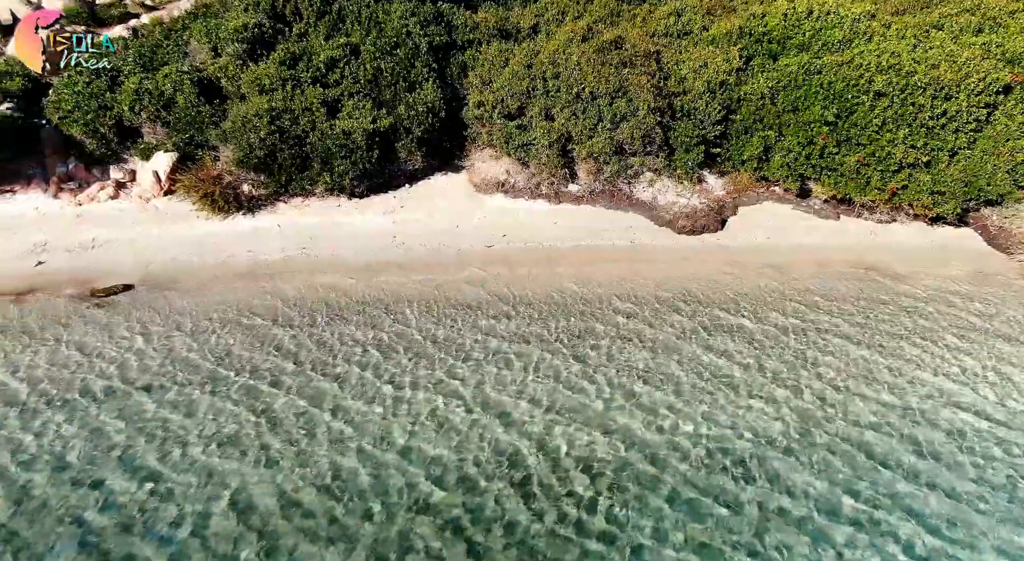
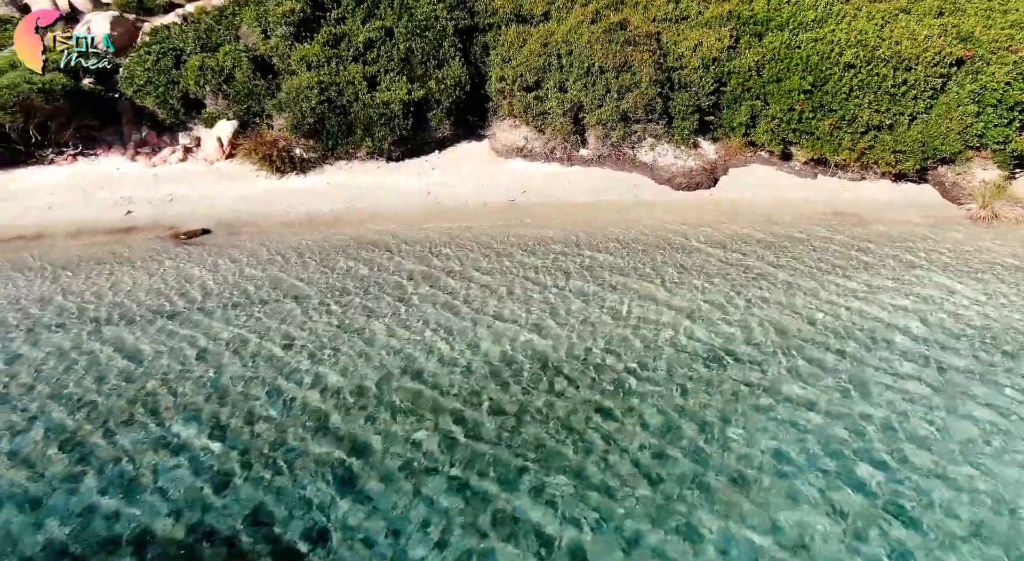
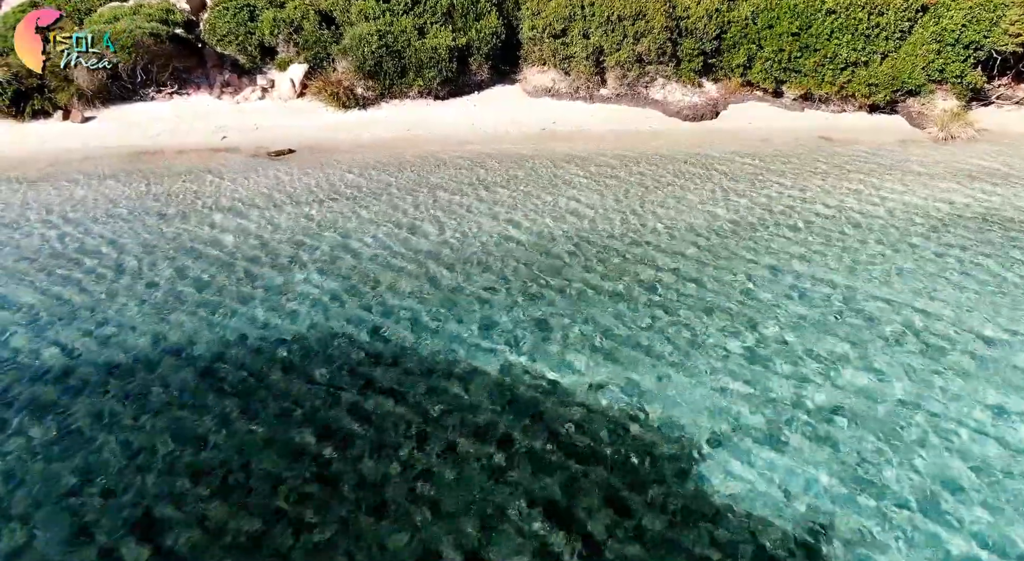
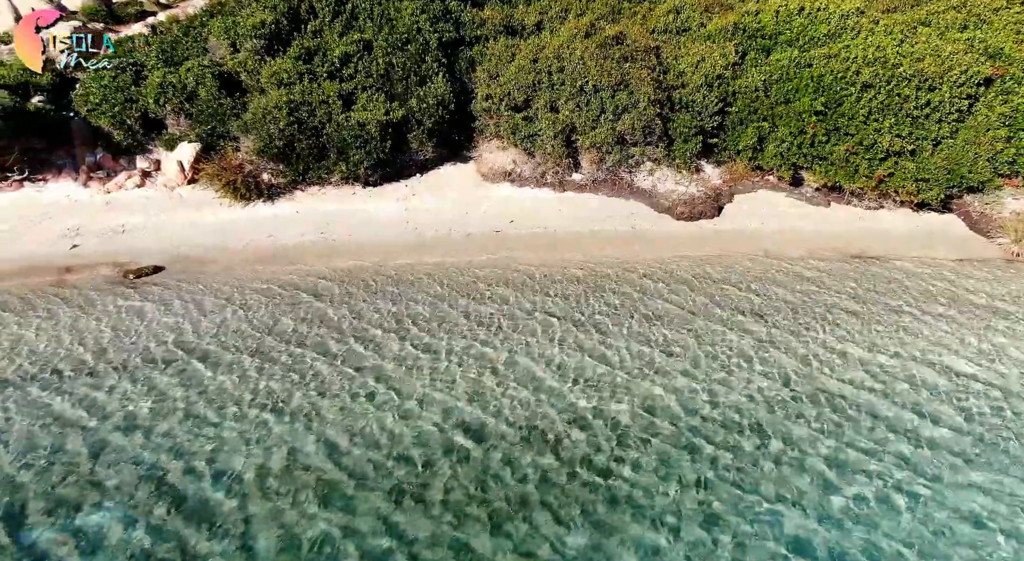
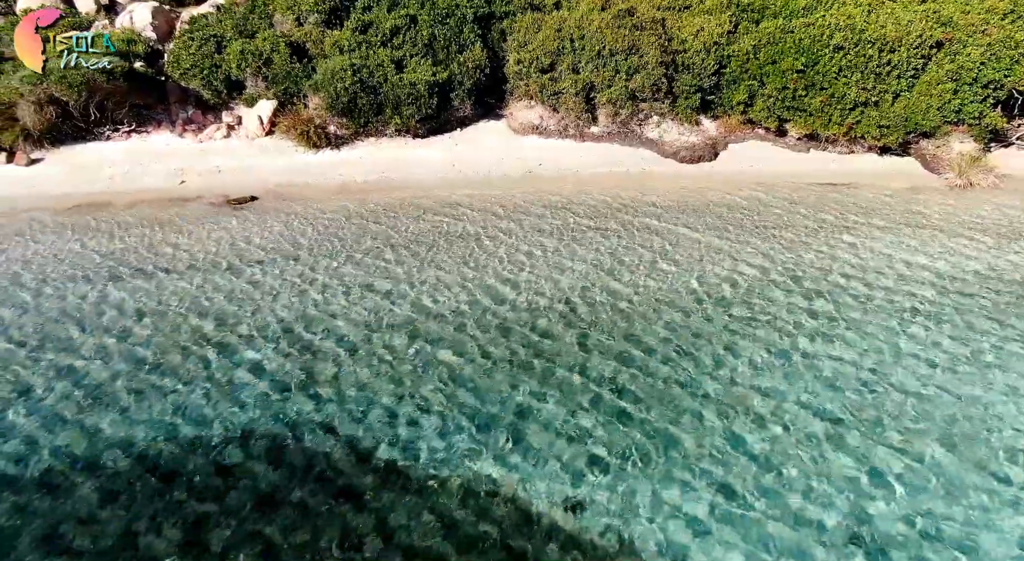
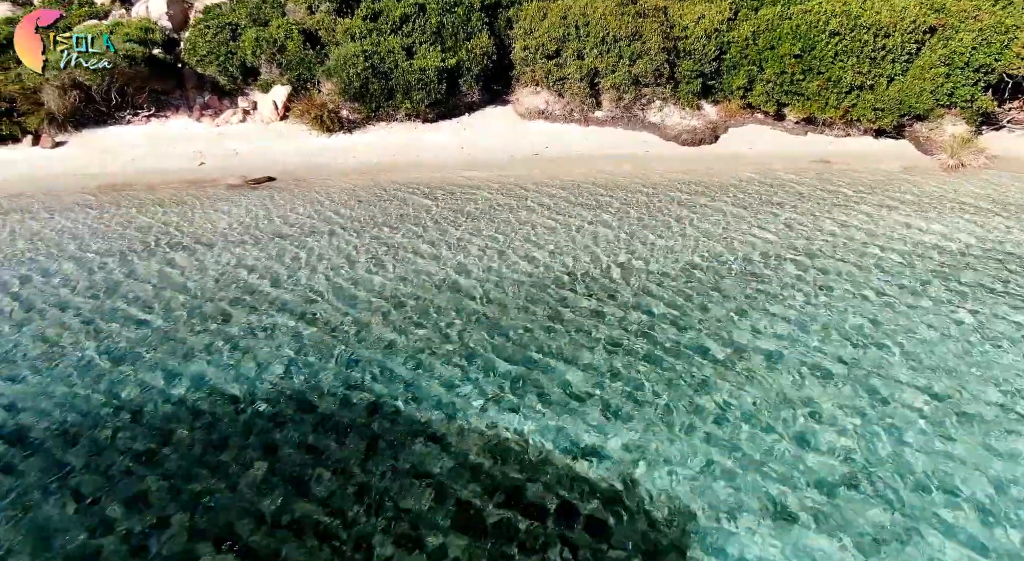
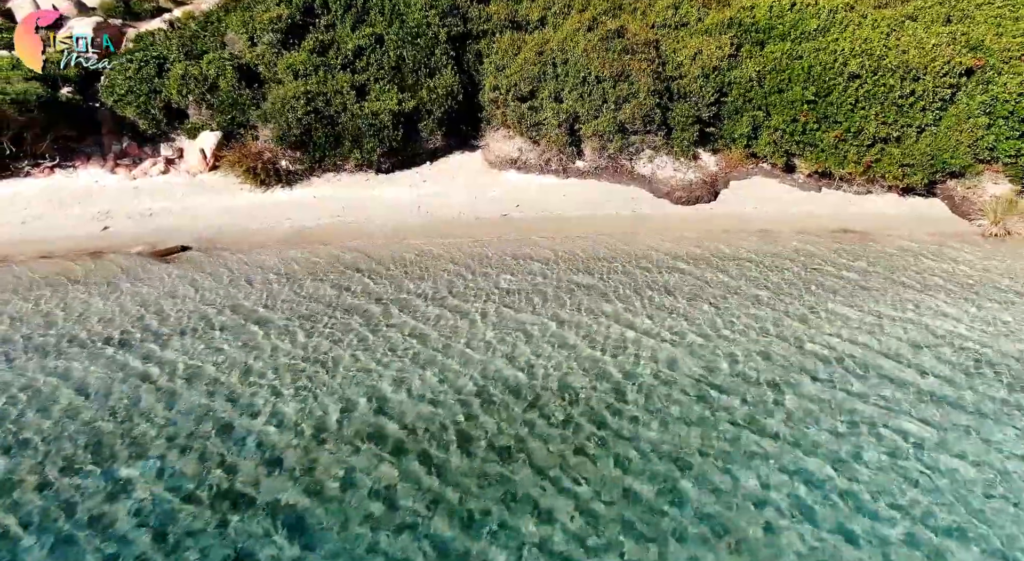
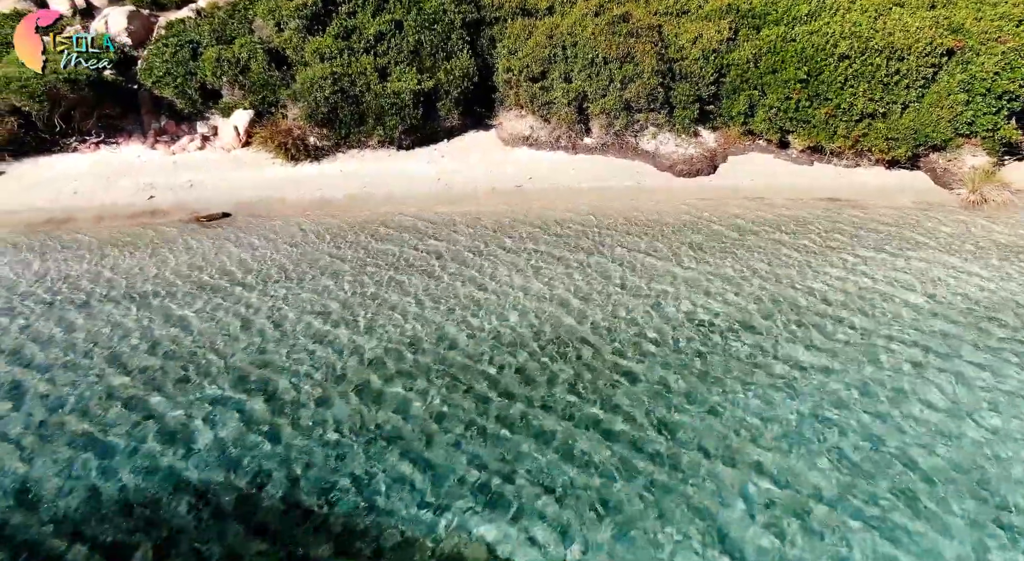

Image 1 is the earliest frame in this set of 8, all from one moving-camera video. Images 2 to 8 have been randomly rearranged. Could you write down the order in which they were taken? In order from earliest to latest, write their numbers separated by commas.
4, 7, 2, 8, 5, 6, 3
